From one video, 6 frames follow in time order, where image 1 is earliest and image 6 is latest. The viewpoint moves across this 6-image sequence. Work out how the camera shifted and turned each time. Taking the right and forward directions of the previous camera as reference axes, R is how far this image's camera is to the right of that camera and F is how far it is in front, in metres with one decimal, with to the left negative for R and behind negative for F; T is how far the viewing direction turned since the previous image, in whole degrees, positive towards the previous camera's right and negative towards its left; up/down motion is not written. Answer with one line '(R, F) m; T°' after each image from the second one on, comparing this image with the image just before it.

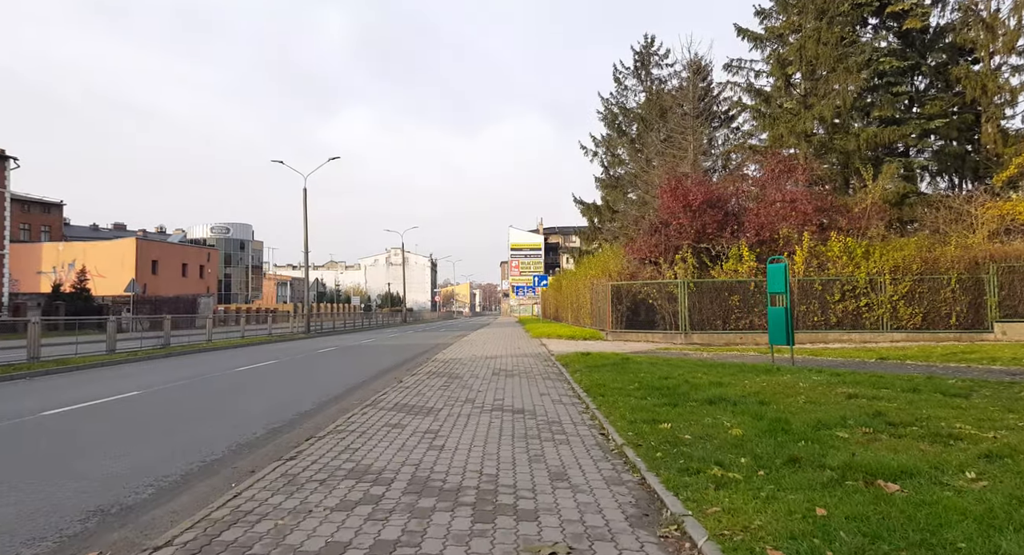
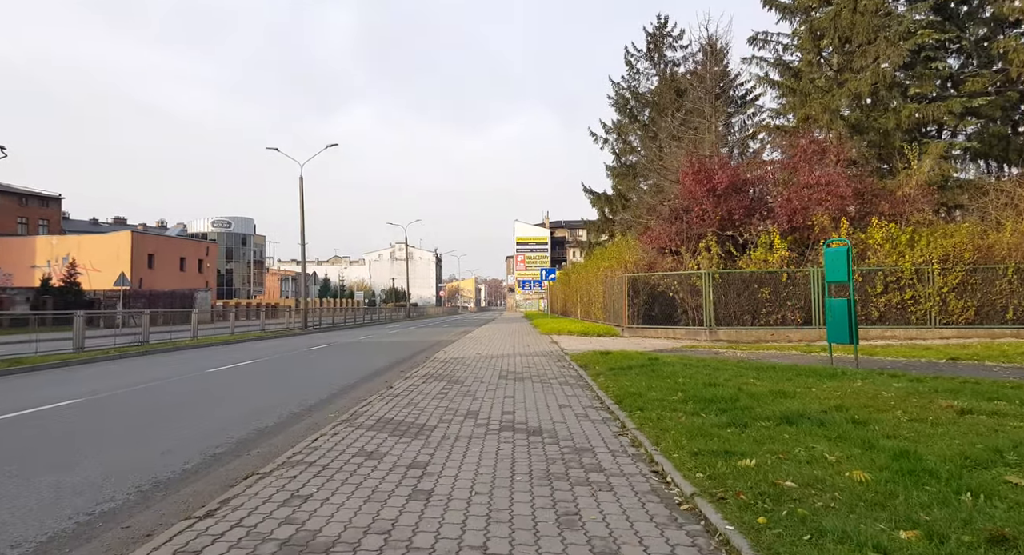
(-0.1, +1.8) m; -1°
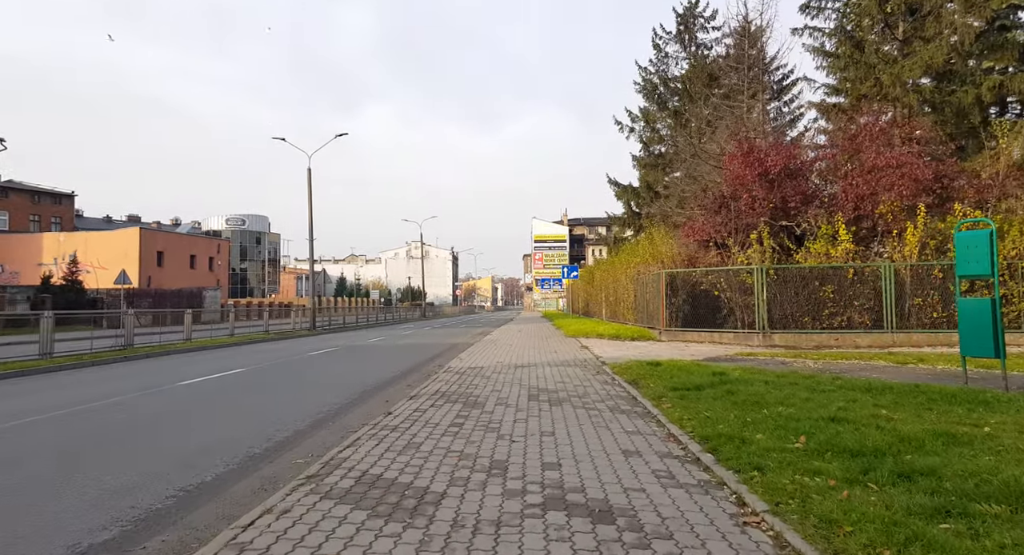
(-0.2, +2.3) m; -2°
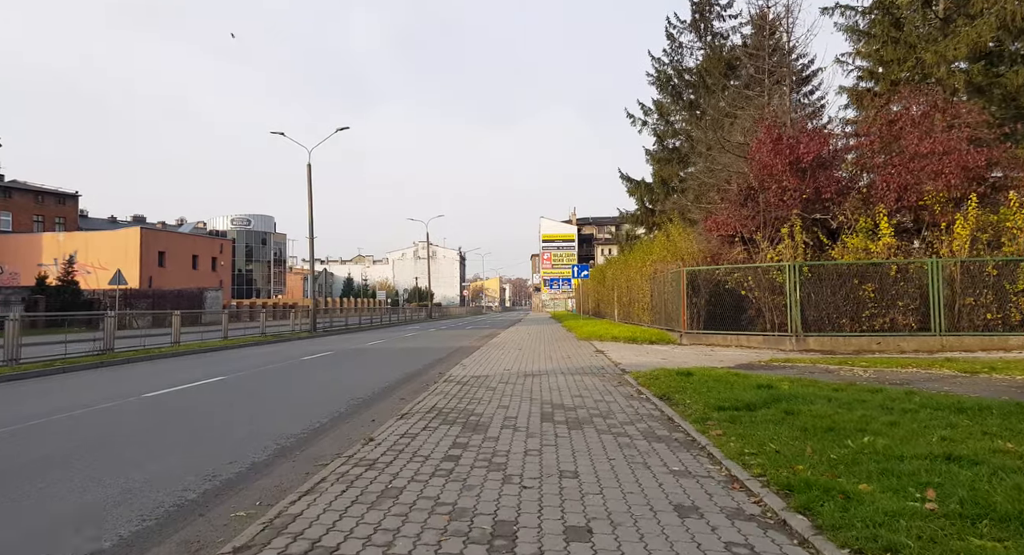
(0.0, +1.4) m; -1°
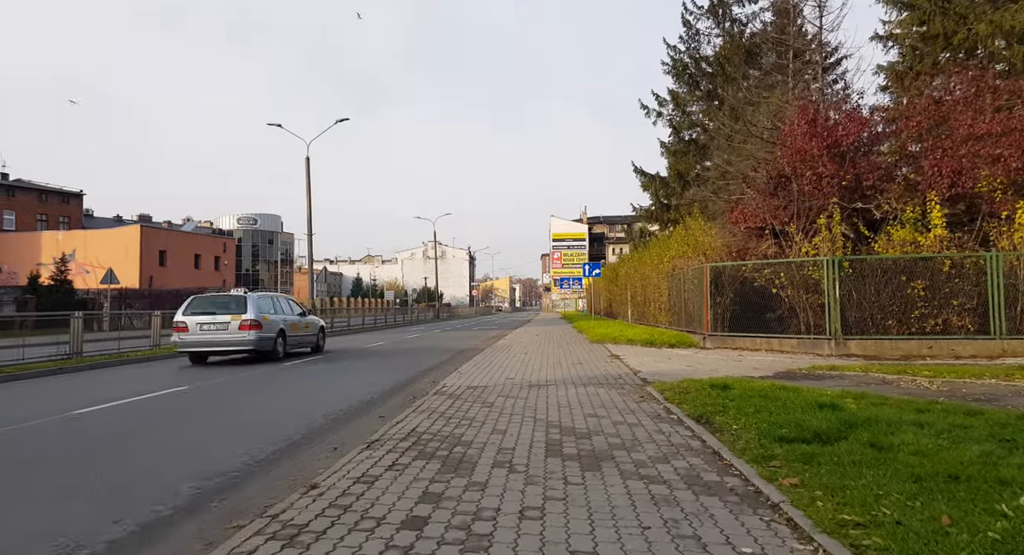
(+0.1, +1.6) m; -1°
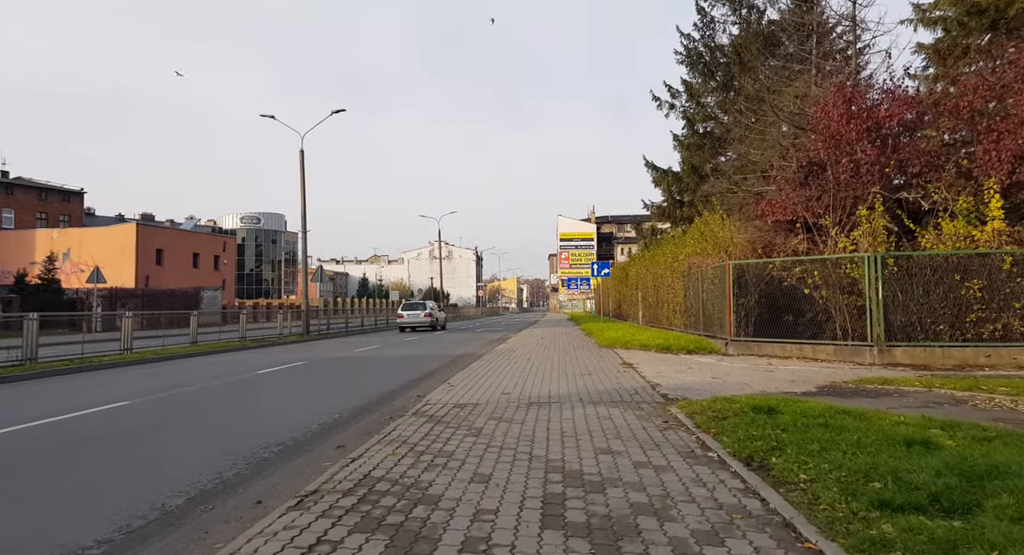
(+0.2, +1.6) m; -1°
